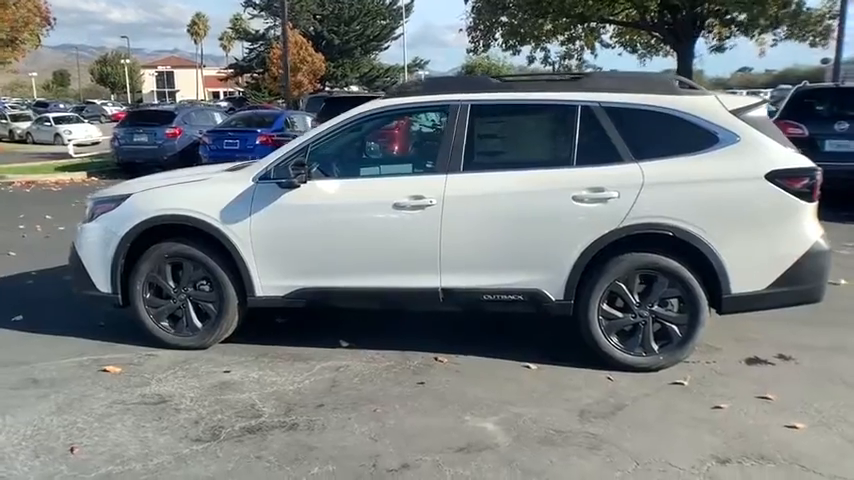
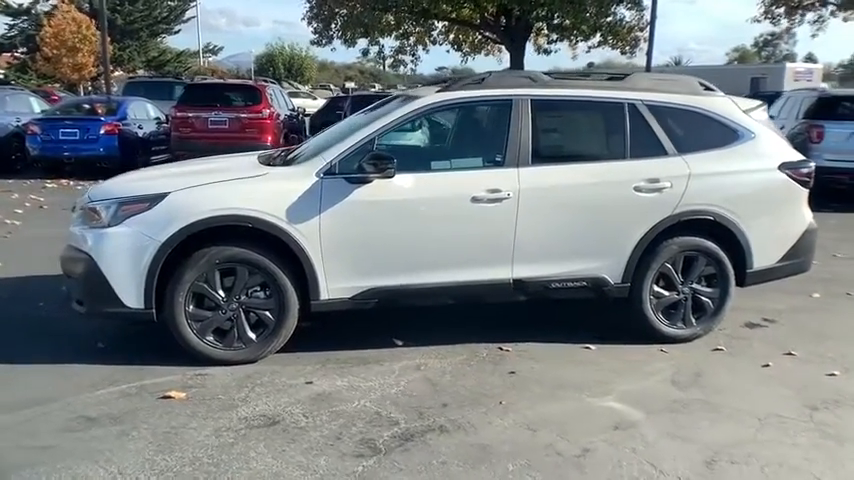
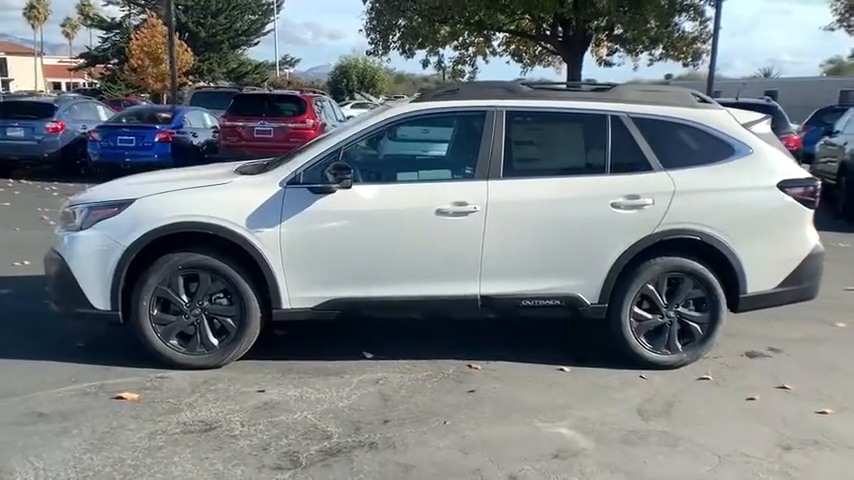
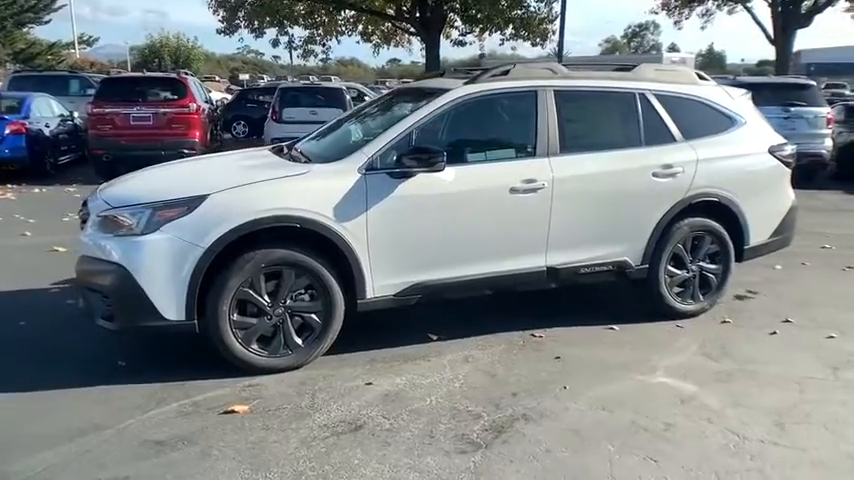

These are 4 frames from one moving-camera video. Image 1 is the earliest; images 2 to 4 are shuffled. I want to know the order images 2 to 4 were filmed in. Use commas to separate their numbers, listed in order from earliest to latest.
3, 2, 4
